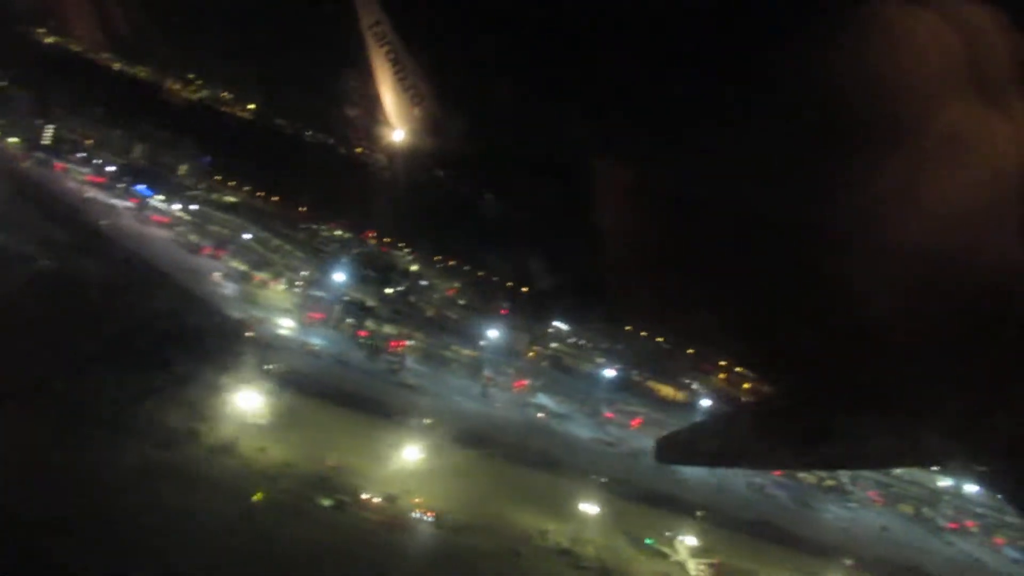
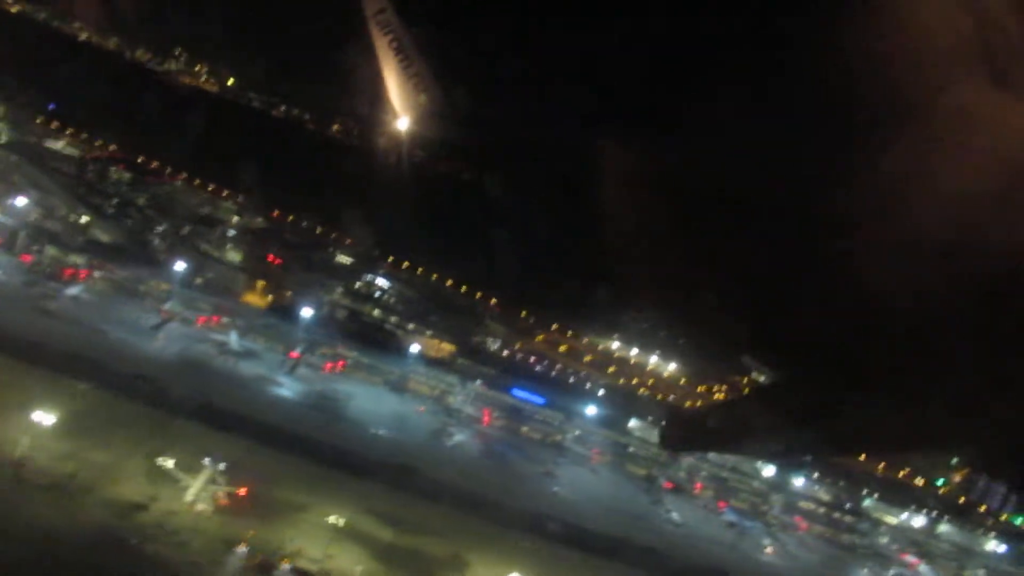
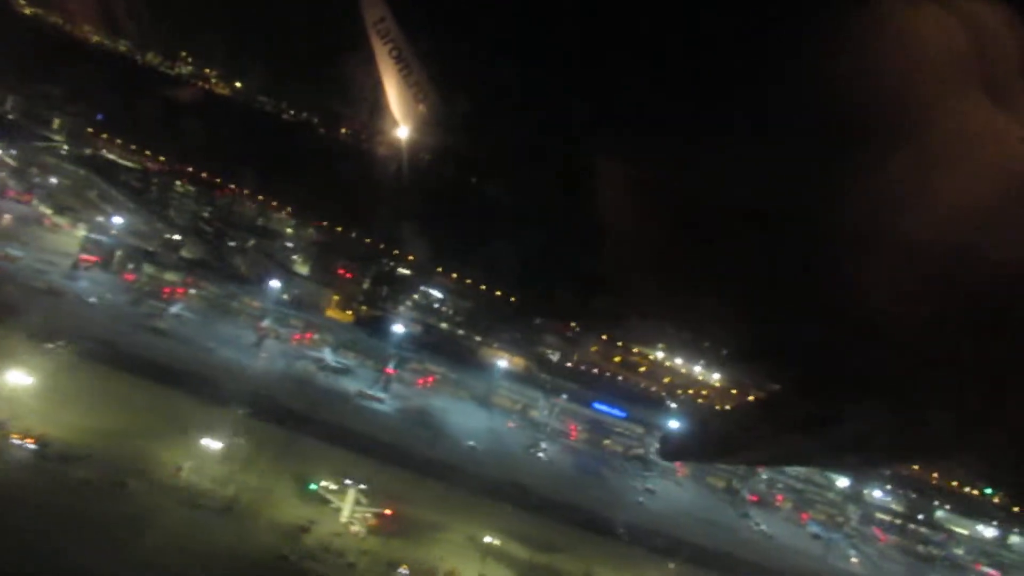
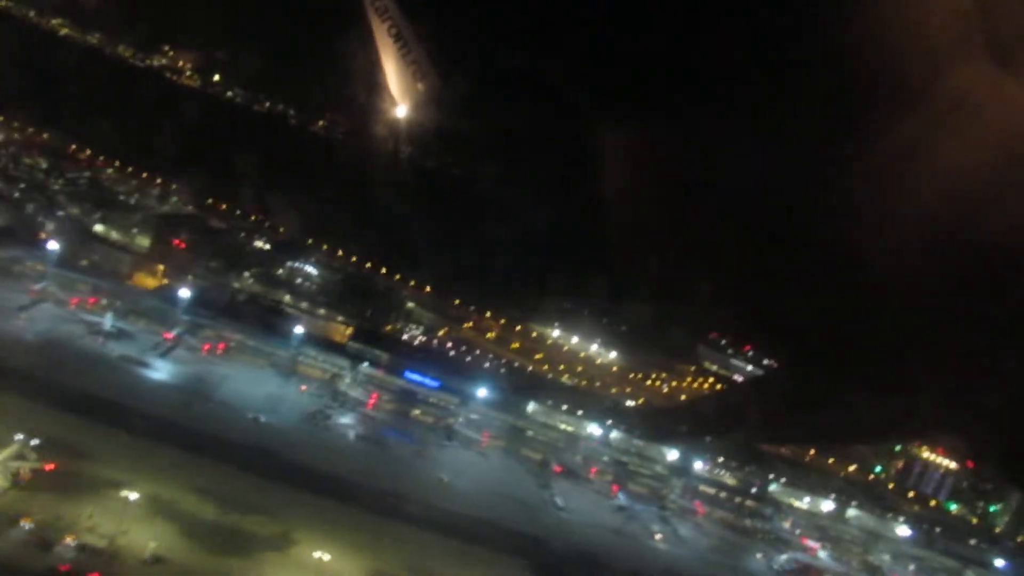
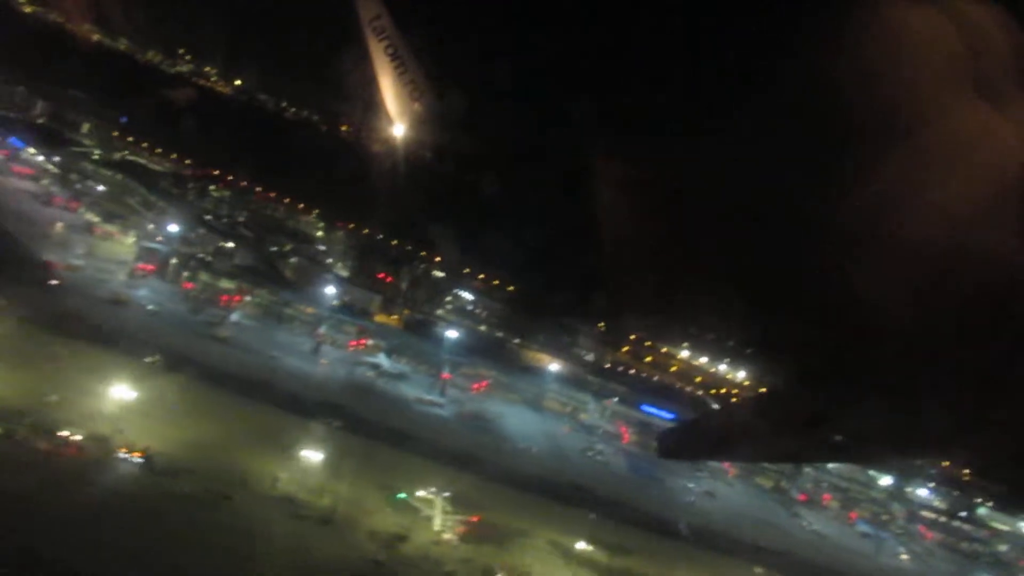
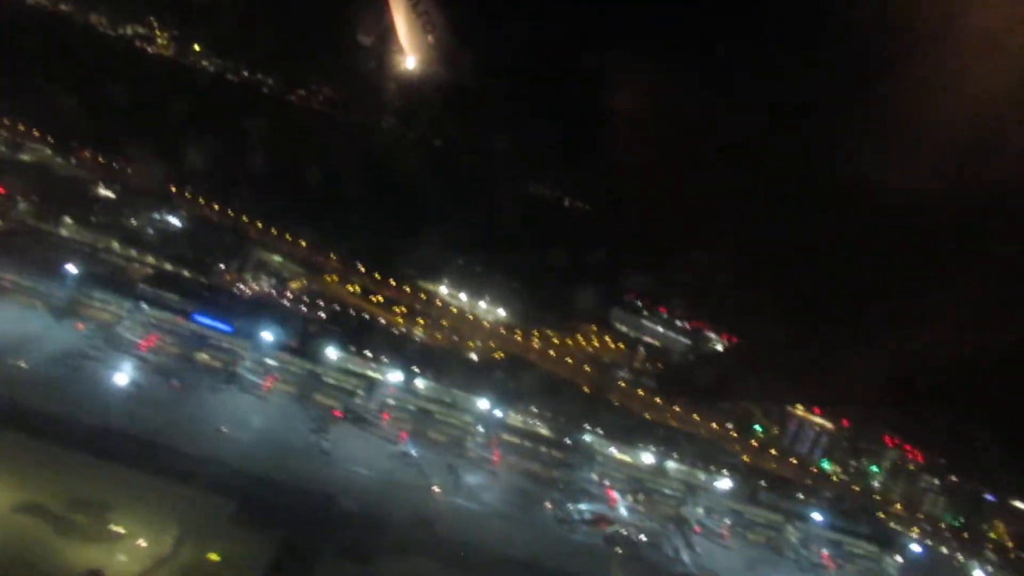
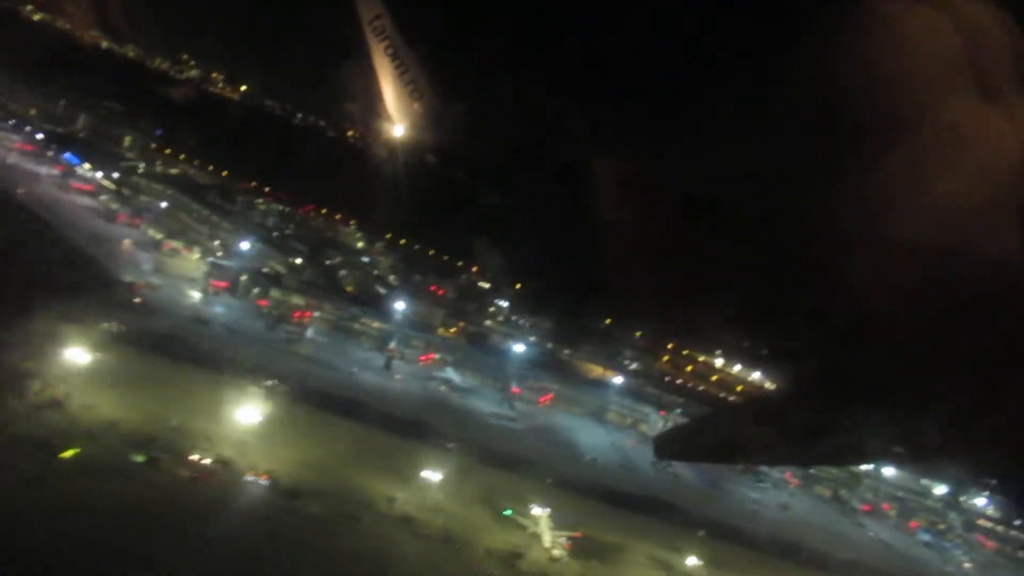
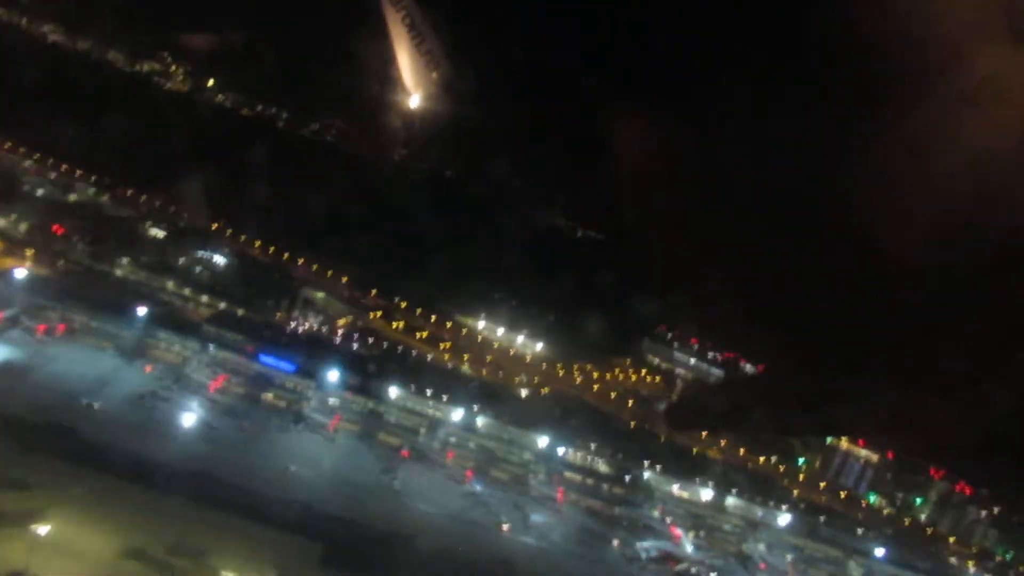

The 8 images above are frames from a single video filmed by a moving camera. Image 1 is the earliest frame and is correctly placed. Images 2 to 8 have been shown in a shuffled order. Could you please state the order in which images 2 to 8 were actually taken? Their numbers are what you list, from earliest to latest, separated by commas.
7, 5, 3, 2, 4, 8, 6
